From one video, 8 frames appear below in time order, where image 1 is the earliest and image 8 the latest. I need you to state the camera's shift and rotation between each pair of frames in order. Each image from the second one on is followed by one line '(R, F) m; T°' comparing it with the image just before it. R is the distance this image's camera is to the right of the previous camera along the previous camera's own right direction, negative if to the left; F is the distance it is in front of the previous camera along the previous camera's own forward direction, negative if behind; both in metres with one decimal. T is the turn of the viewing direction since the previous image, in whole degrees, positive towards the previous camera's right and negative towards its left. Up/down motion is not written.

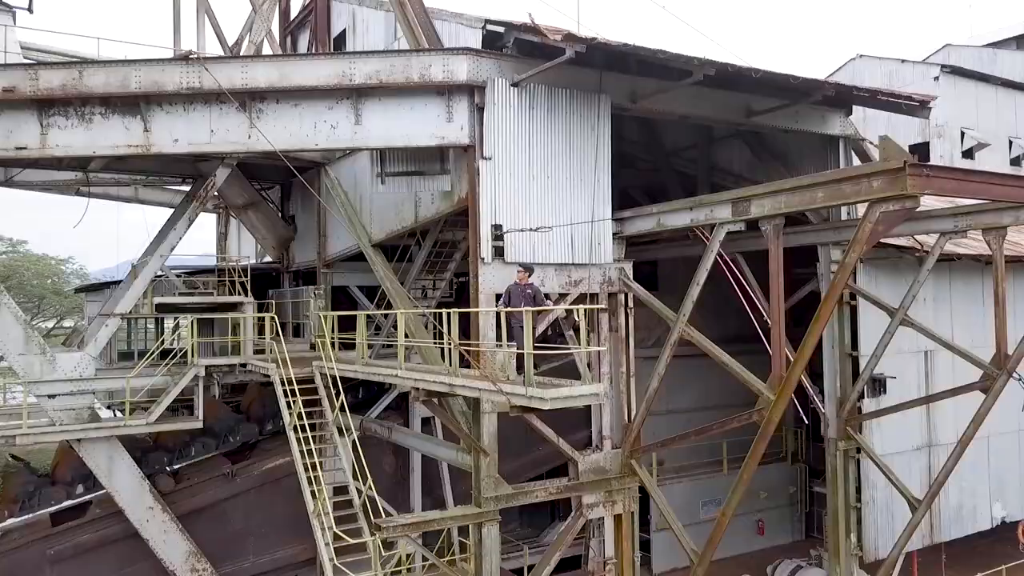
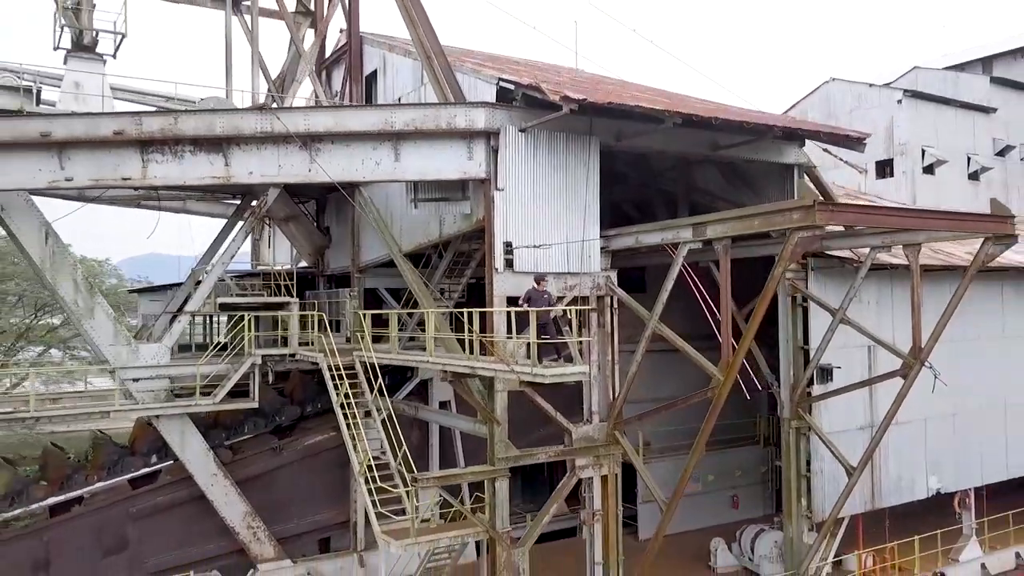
(-0.1, -1.9) m; 0°
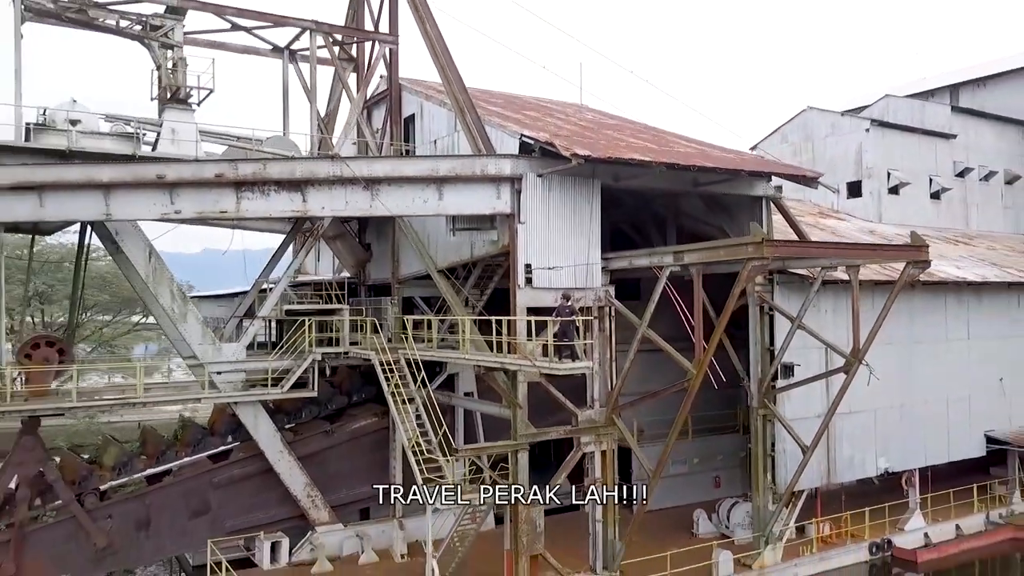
(-0.3, -2.5) m; 0°
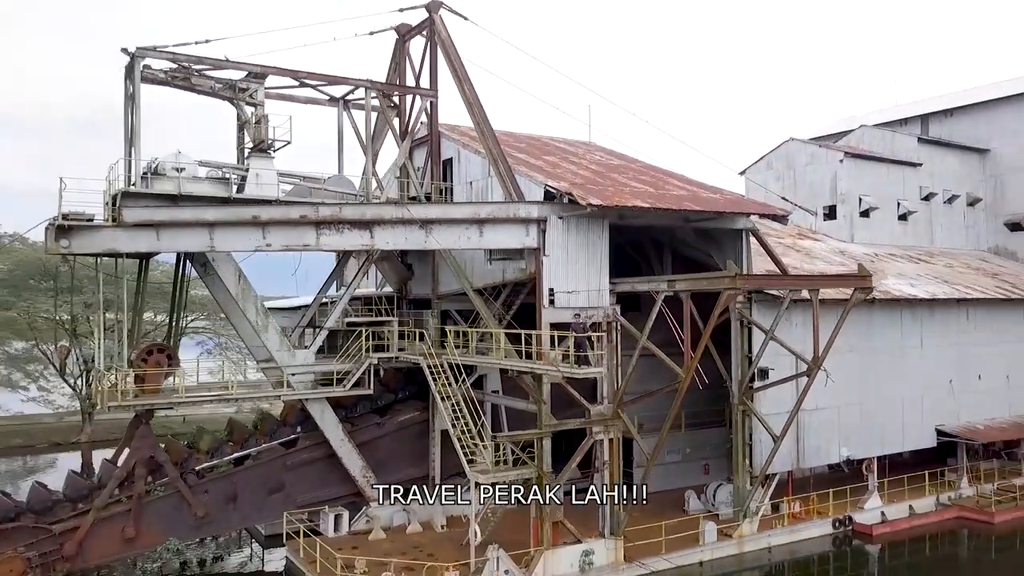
(-0.5, -3.0) m; 0°
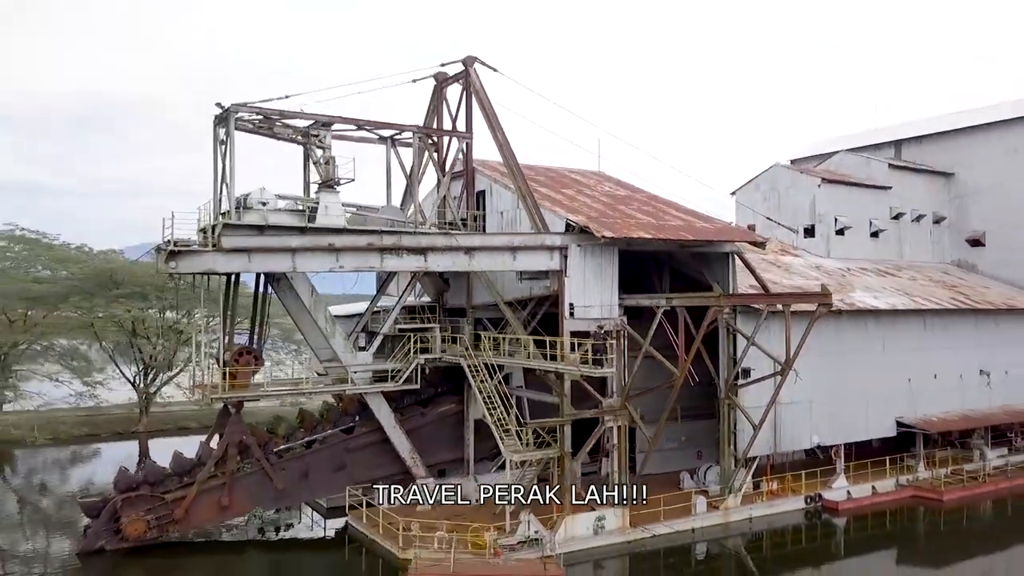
(-0.6, -3.5) m; 0°
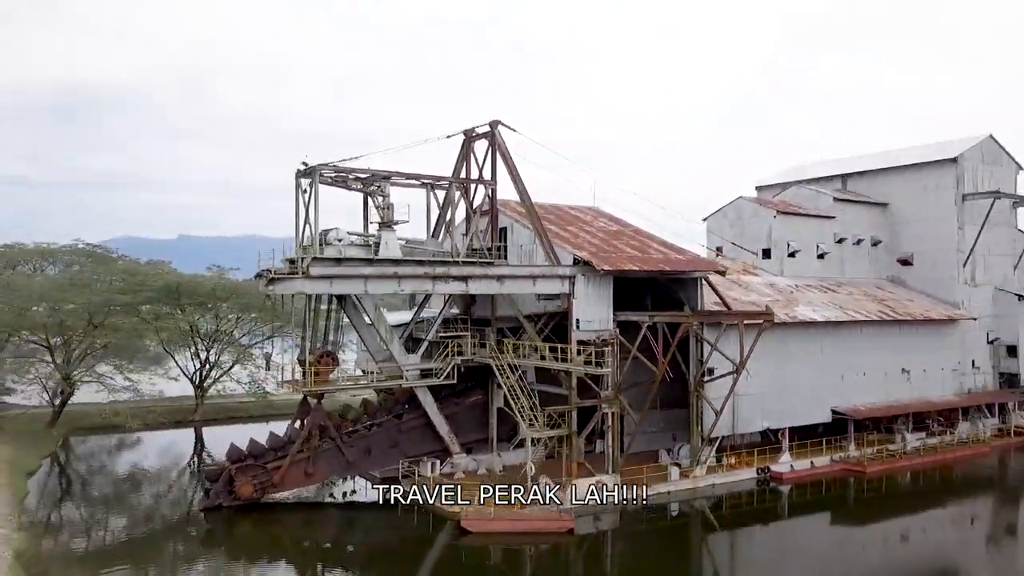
(-1.2, -5.8) m; +1°
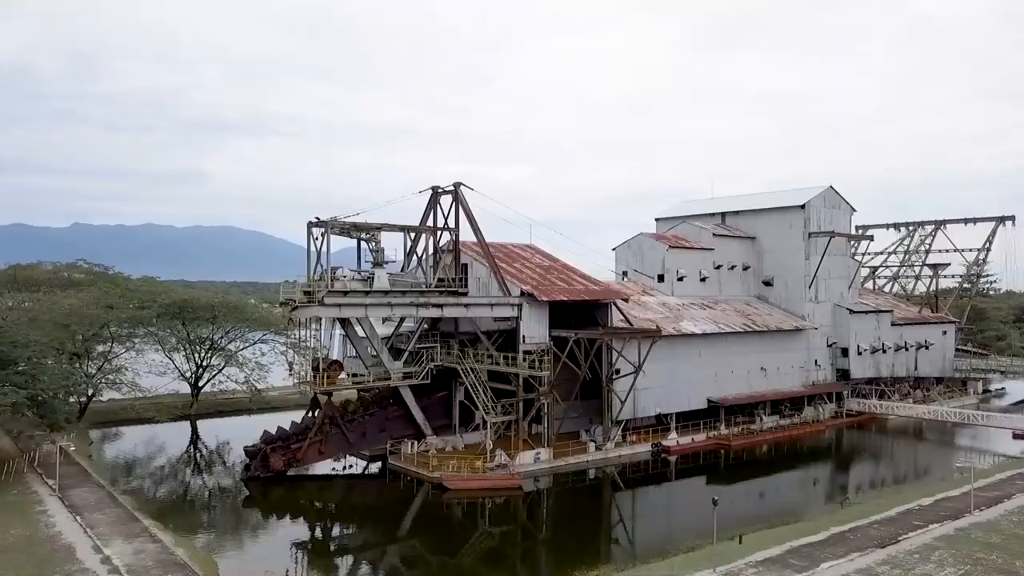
(-2.0, -8.8) m; +6°
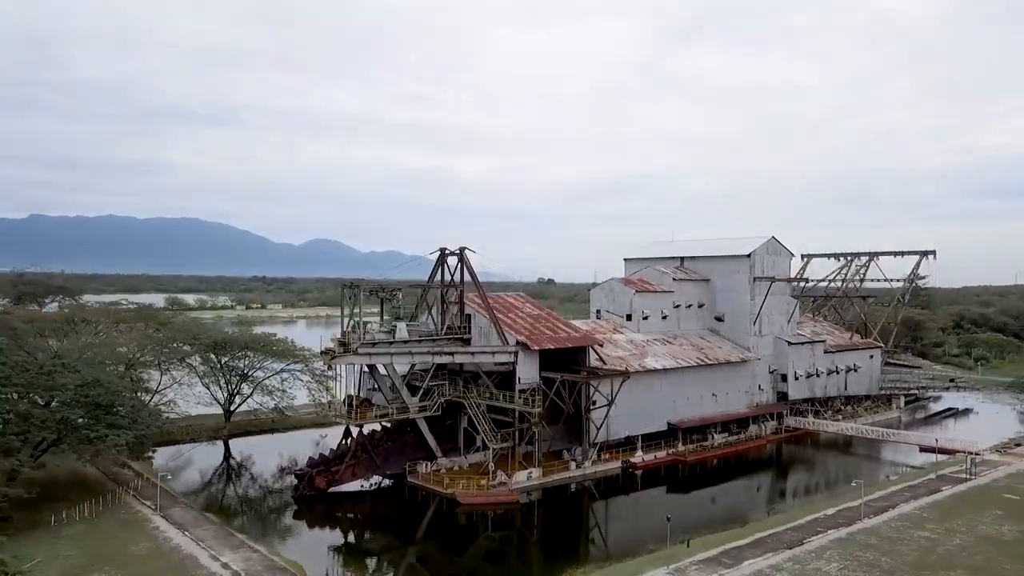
(-1.5, -7.8) m; +2°
